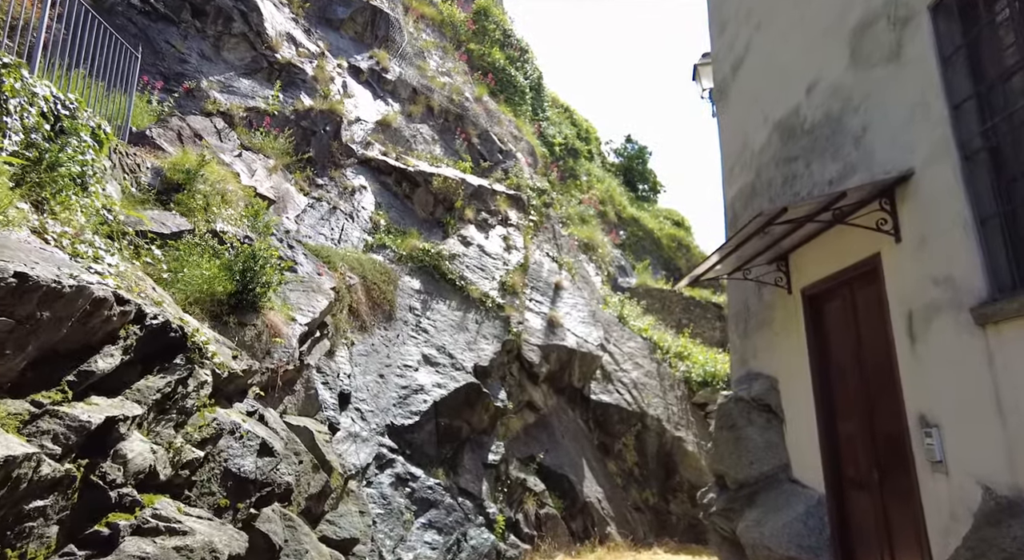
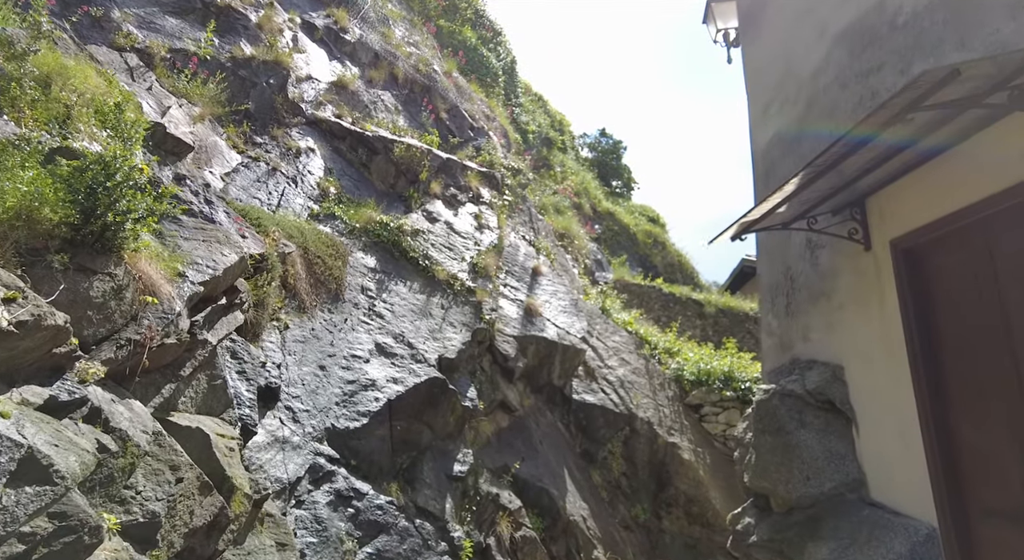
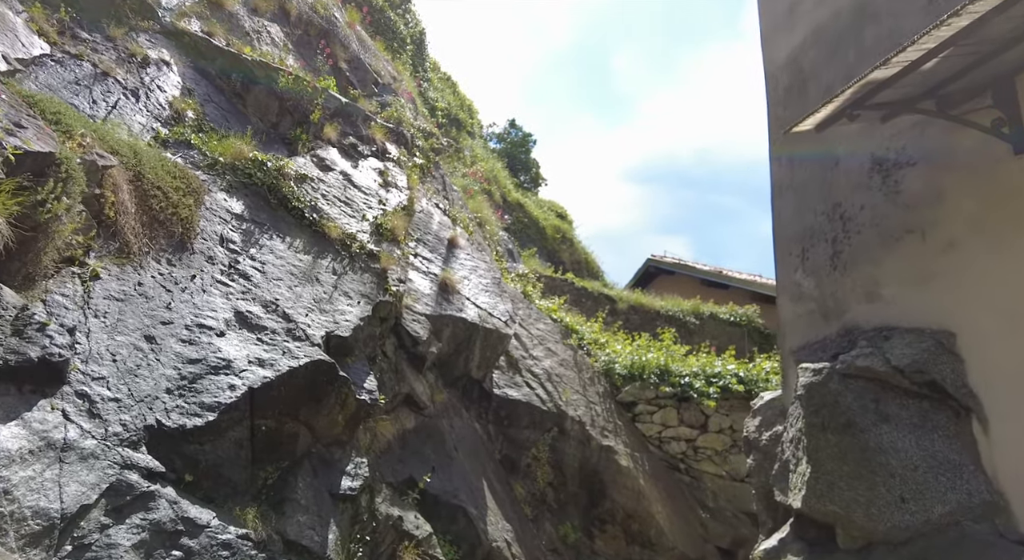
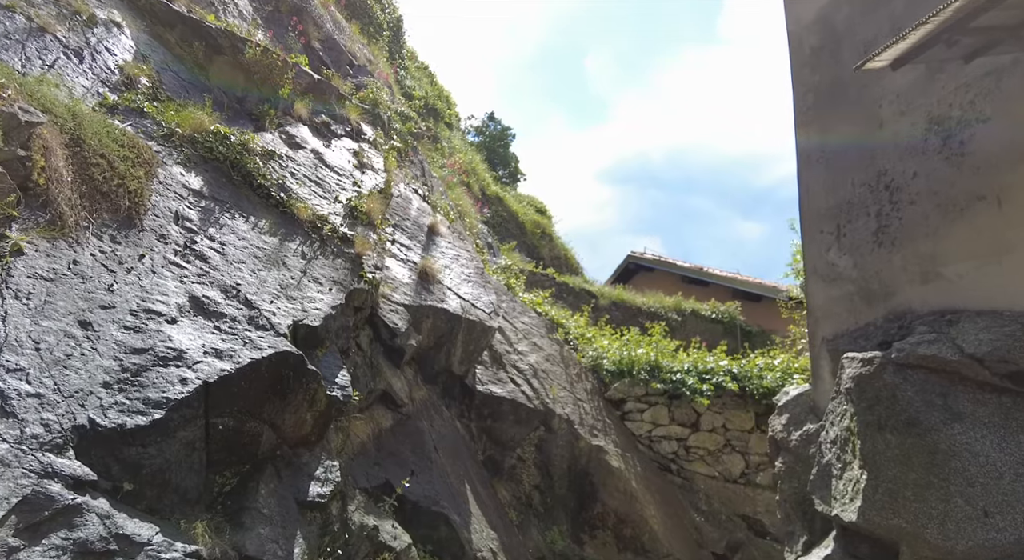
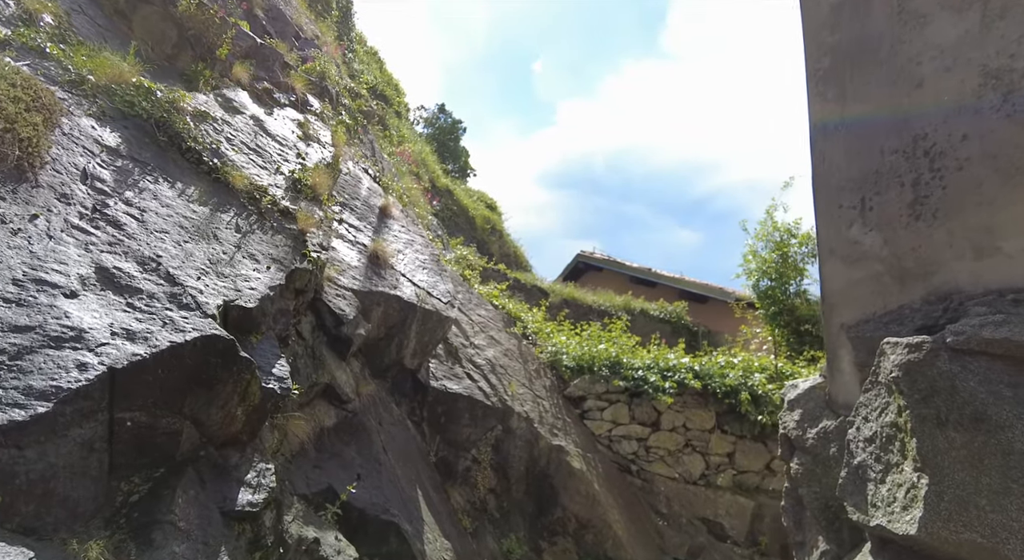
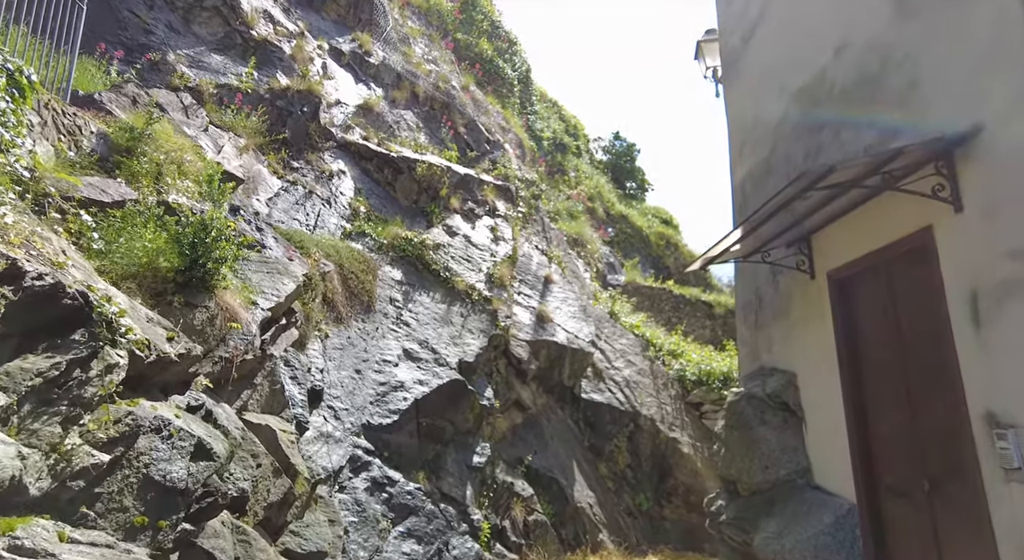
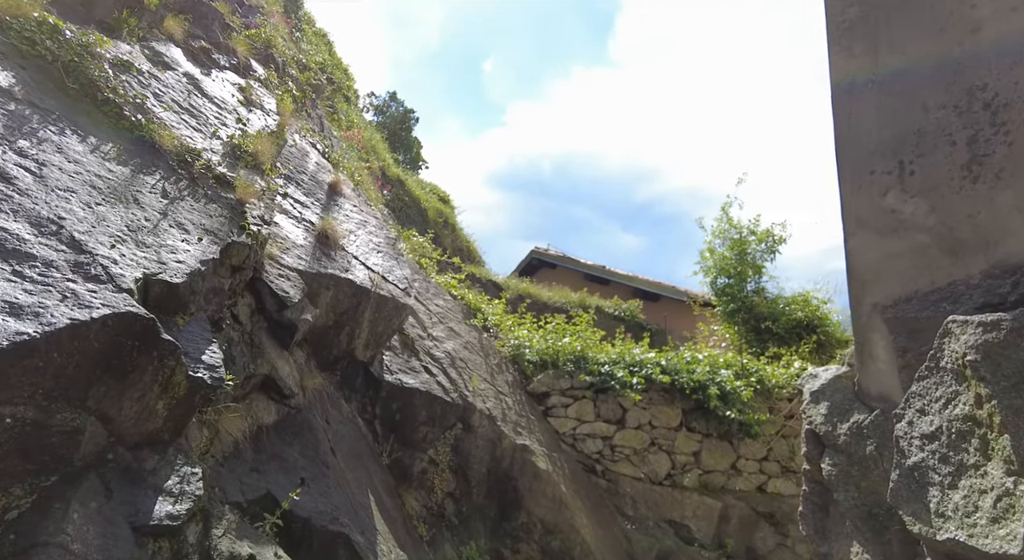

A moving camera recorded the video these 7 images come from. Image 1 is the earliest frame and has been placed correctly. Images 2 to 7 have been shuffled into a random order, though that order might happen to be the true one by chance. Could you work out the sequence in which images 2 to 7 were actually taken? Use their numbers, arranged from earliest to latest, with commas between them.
6, 2, 3, 4, 5, 7
